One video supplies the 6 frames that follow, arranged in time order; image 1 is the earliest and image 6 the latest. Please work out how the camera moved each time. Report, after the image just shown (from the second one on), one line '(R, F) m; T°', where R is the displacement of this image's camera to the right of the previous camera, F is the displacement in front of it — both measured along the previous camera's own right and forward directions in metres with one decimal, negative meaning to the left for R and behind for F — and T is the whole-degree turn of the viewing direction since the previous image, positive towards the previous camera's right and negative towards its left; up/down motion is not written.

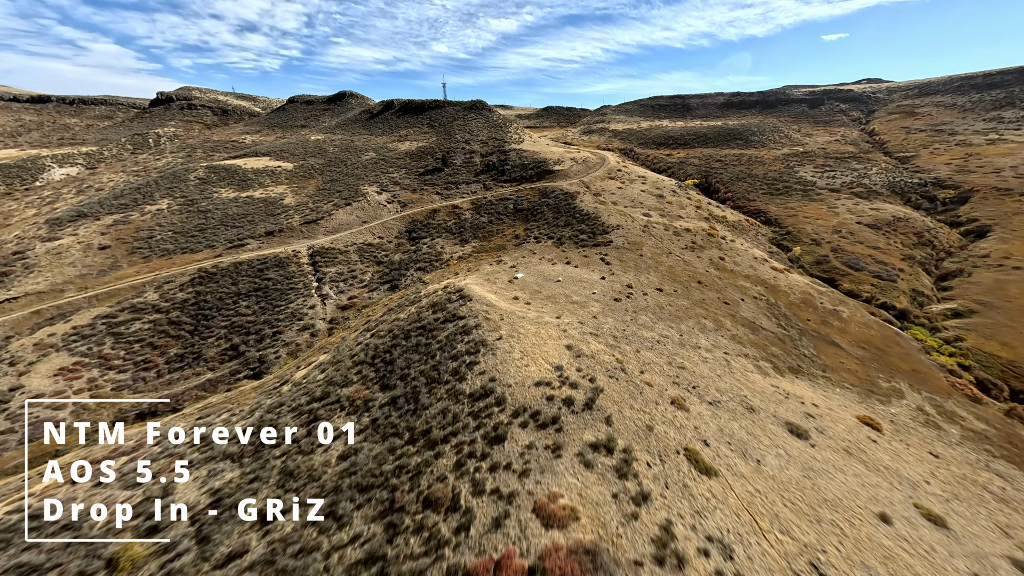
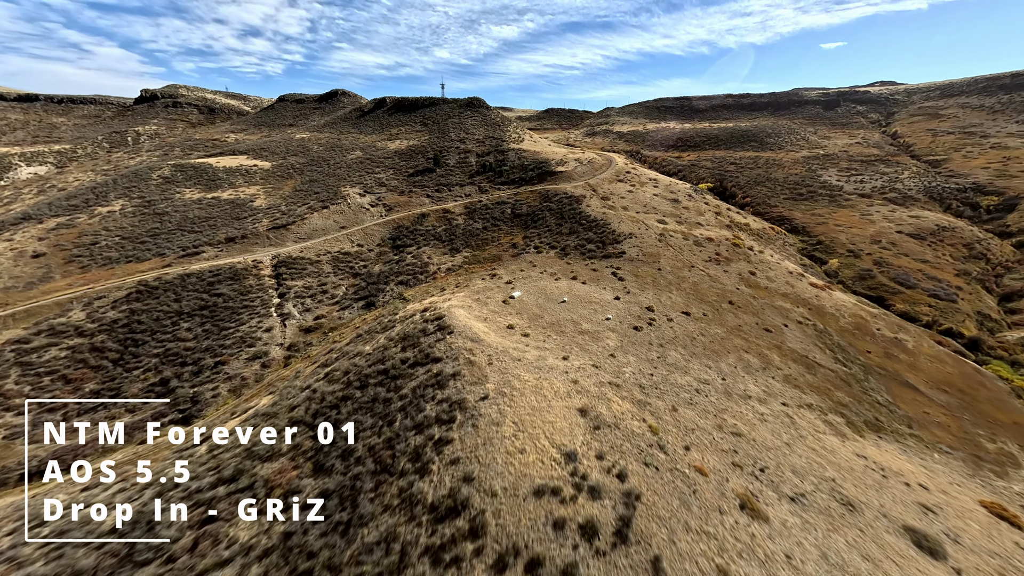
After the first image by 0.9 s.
(+0.4, +6.1) m; 0°
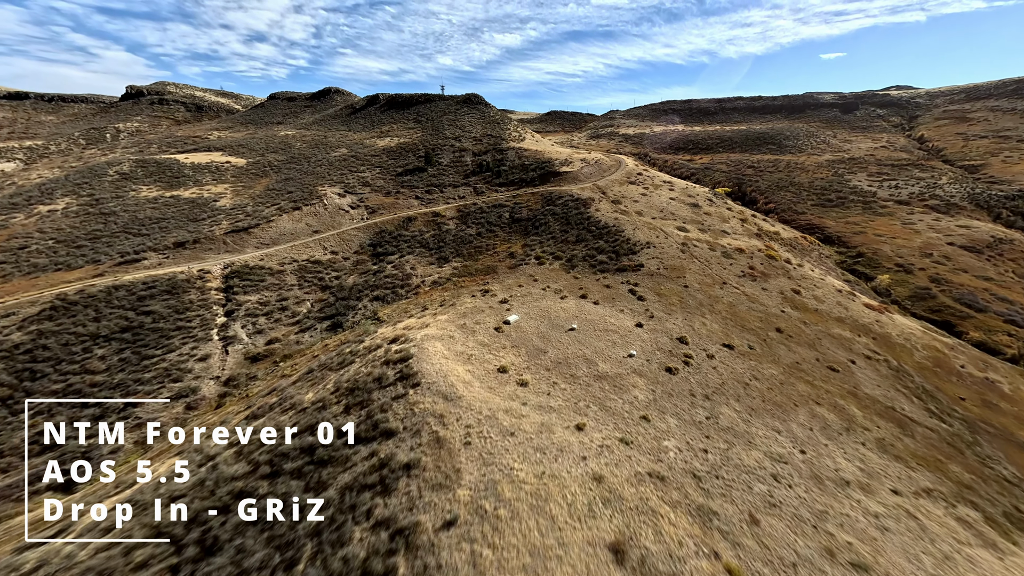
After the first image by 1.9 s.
(+0.3, +6.0) m; 0°
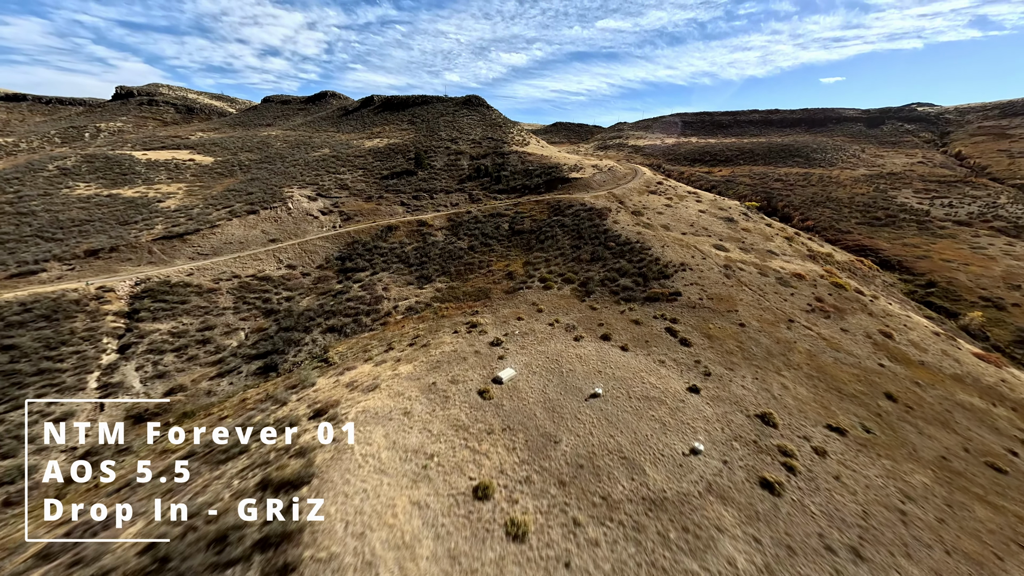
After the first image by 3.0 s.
(+0.2, +7.4) m; 0°
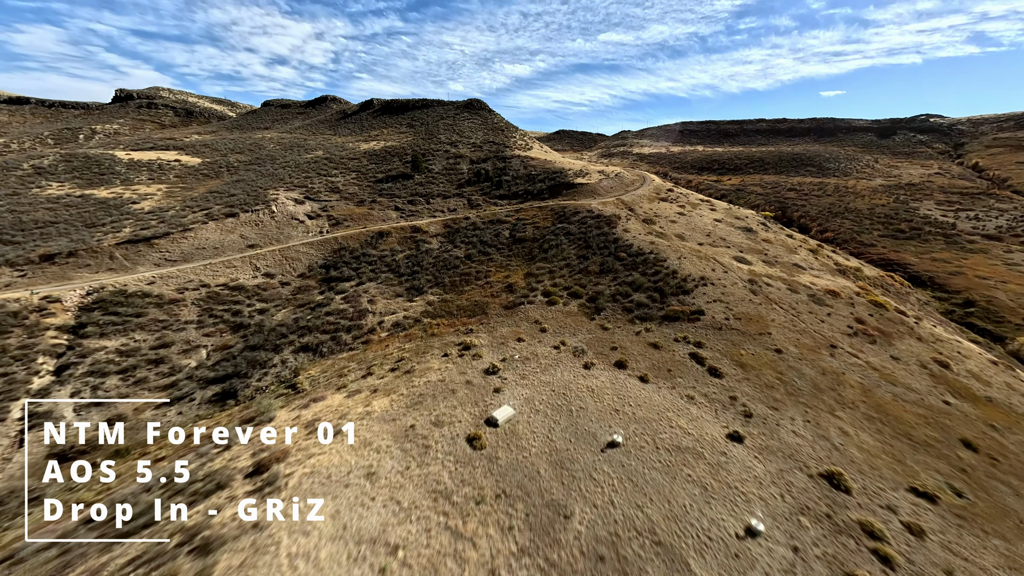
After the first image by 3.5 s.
(+0.1, +2.9) m; 0°
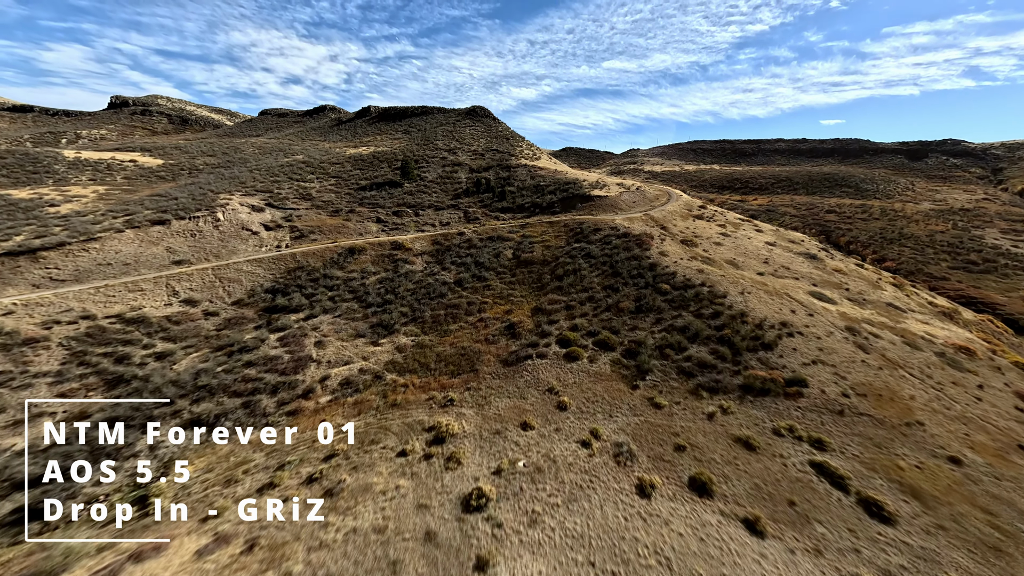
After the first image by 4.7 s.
(-0.1, +6.9) m; 0°
